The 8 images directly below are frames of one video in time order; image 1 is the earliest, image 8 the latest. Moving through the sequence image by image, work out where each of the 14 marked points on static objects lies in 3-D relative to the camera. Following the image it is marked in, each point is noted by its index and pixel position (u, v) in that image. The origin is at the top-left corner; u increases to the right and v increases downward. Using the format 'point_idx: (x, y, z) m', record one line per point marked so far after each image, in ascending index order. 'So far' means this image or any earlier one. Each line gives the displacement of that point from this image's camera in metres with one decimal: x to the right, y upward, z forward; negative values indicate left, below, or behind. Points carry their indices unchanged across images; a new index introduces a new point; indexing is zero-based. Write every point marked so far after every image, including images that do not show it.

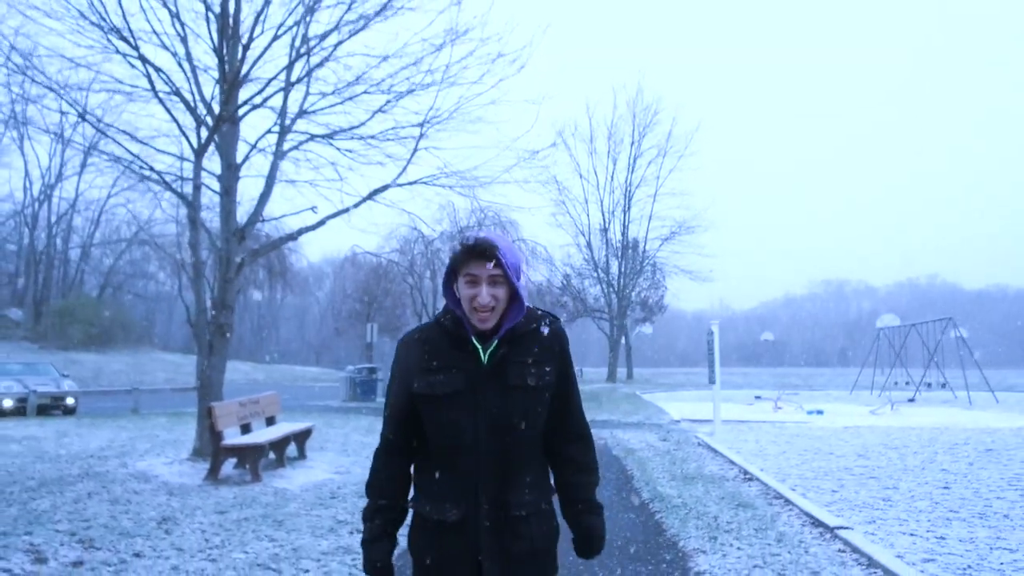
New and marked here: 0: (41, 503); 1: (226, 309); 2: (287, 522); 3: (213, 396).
0: (-4.3, -2.0, +8.5) m
1: (-3.7, -0.3, +12.1) m
2: (-1.9, -2.0, +7.8) m
3: (-3.8, -1.4, +12.0) m
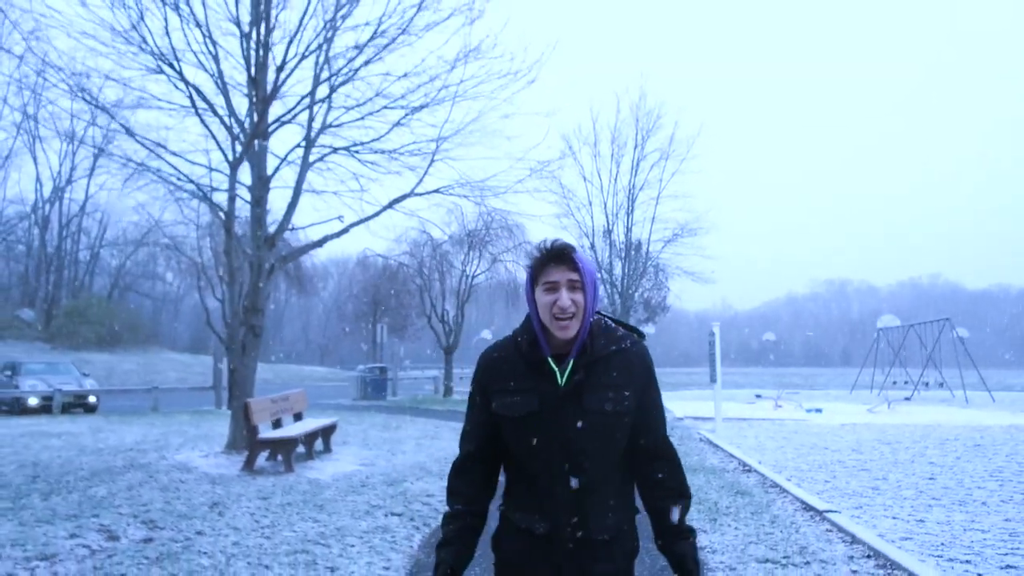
0: (-4.2, -2.0, +9.3) m
1: (-3.5, -0.3, +12.9) m
2: (-1.7, -2.0, +8.6) m
3: (-3.7, -1.4, +12.8) m
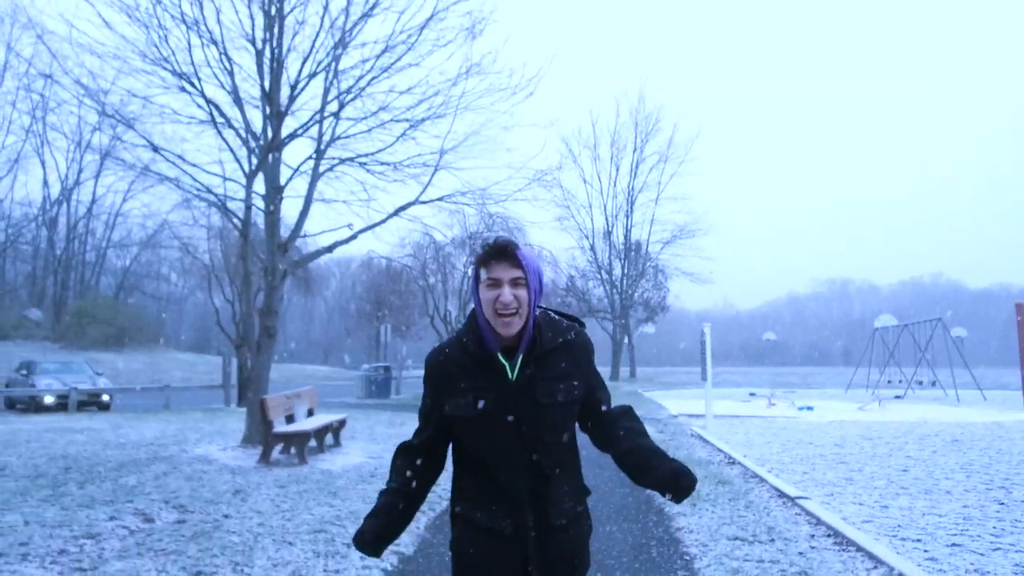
0: (-4.2, -2.1, +10.1) m
1: (-3.5, -0.4, +13.7) m
2: (-1.7, -2.1, +9.4) m
3: (-3.7, -1.5, +13.6) m
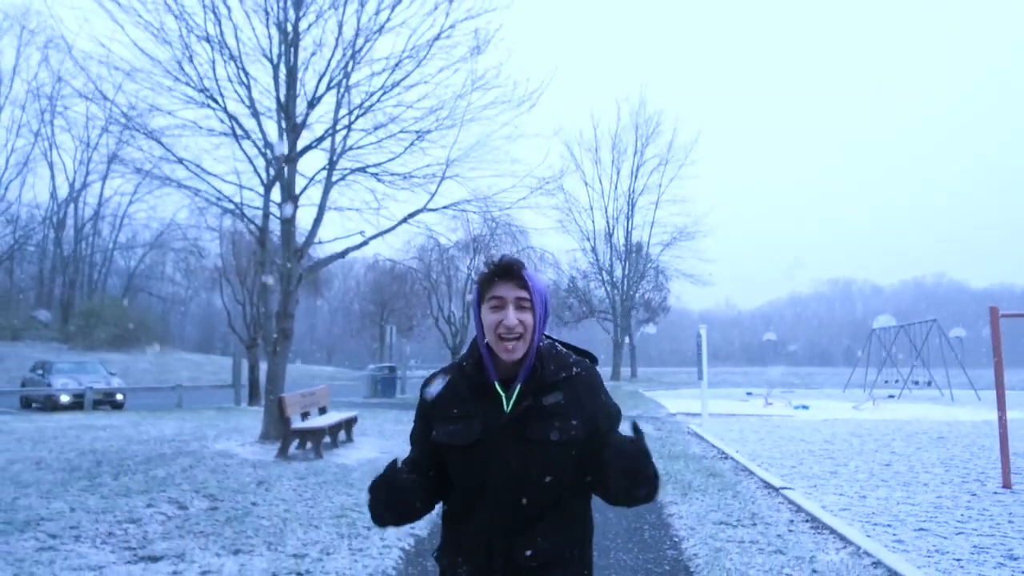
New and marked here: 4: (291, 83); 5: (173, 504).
0: (-4.1, -2.1, +10.8) m
1: (-3.5, -0.4, +14.4) m
2: (-1.7, -2.1, +10.1) m
3: (-3.6, -1.6, +14.3) m
4: (-3.3, +3.1, +14.1) m
5: (-3.2, -2.0, +8.8) m
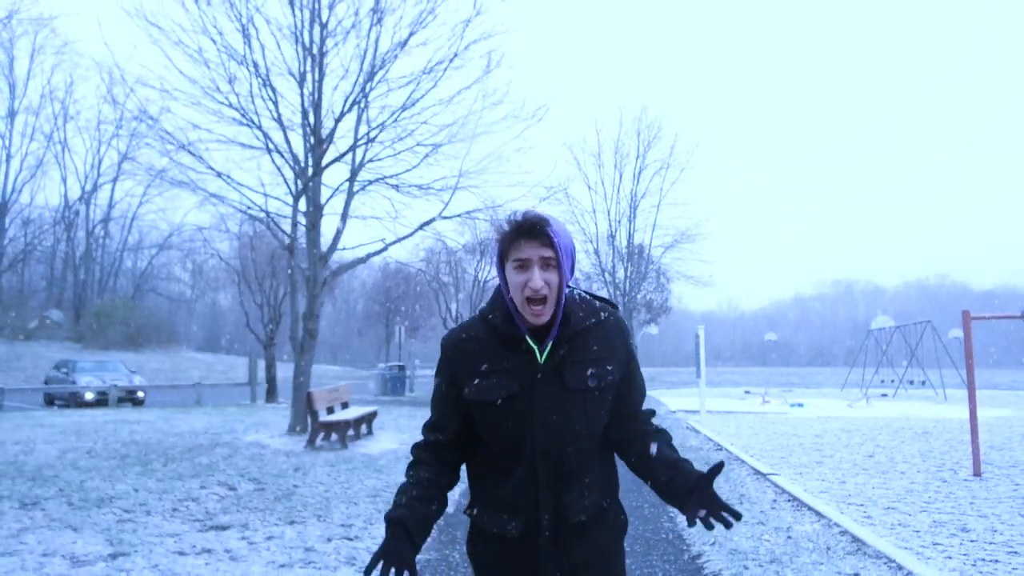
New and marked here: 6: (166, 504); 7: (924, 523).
0: (-4.0, -2.2, +11.9) m
1: (-3.3, -0.5, +15.4) m
2: (-1.5, -2.2, +11.1) m
3: (-3.5, -1.6, +15.3) m
4: (-3.2, +3.0, +15.1) m
5: (-3.1, -2.1, +9.9) m
6: (-3.3, -2.0, +8.7) m
7: (+3.7, -2.1, +8.4) m
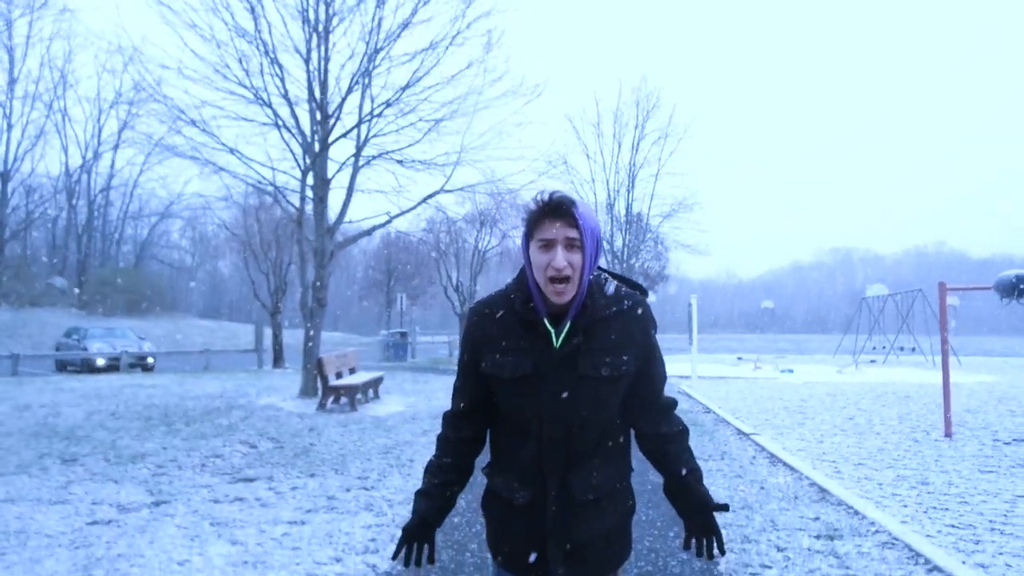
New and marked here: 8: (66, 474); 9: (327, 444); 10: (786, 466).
0: (-4.0, -1.8, +12.7) m
1: (-3.3, 0.0, +16.1) m
2: (-1.5, -1.8, +11.9) m
3: (-3.5, -1.1, +16.1) m
4: (-3.2, +3.5, +15.7) m
5: (-3.1, -1.8, +10.6) m
6: (-3.3, -1.8, +9.5) m
7: (+3.7, -1.9, +9.2) m
8: (-4.2, -1.7, +8.7) m
9: (-2.1, -1.8, +10.6) m
10: (+2.7, -1.8, +9.3) m
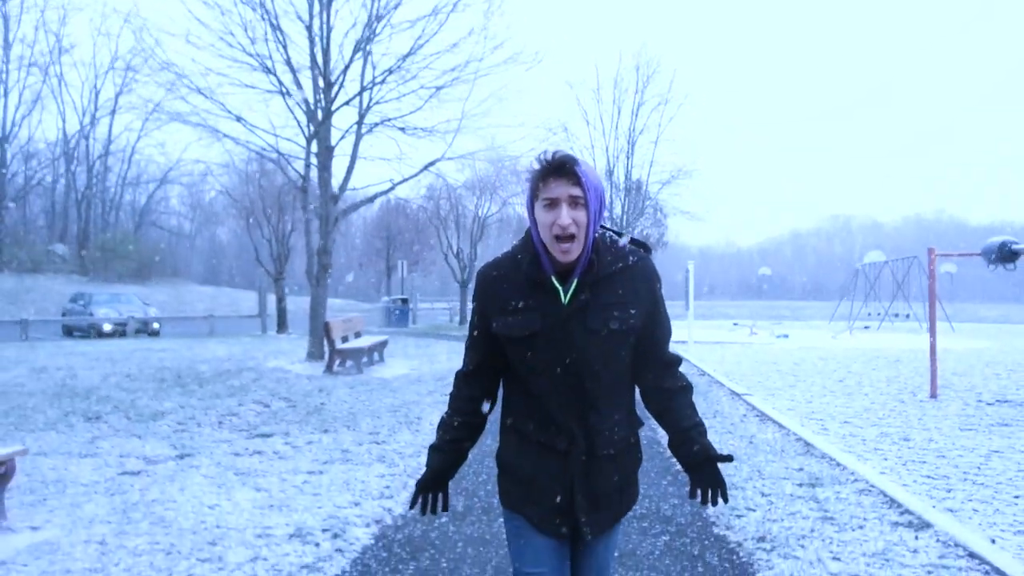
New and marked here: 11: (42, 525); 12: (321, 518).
0: (-4.0, -1.3, +13.1) m
1: (-3.3, +0.6, +16.5) m
2: (-1.5, -1.4, +12.4) m
3: (-3.4, -0.5, +16.5) m
4: (-3.2, +4.1, +16.0) m
5: (-3.0, -1.4, +11.1) m
6: (-3.2, -1.4, +10.0) m
7: (+3.7, -1.5, +9.7) m
8: (-4.1, -1.4, +9.1) m
9: (-2.1, -1.4, +11.1) m
10: (+2.8, -1.4, +9.7) m
11: (-2.9, -1.5, +5.7) m
12: (-1.2, -1.4, +5.7) m
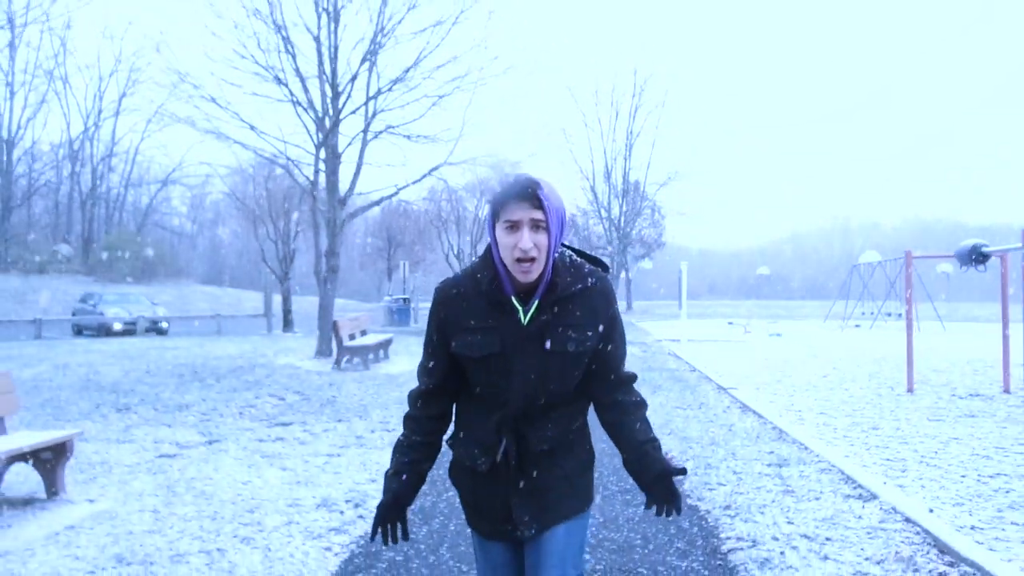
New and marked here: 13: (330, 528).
0: (-4.0, -1.3, +13.9) m
1: (-3.3, +0.6, +17.3) m
2: (-1.5, -1.4, +13.2) m
3: (-3.5, -0.5, +17.3) m
4: (-3.2, +4.1, +16.8) m
5: (-3.0, -1.4, +11.9) m
6: (-3.2, -1.4, +10.8) m
7: (+3.7, -1.5, +10.4) m
8: (-4.1, -1.4, +9.9) m
9: (-2.1, -1.4, +11.8) m
10: (+2.7, -1.4, +10.5) m
11: (-2.9, -1.5, +6.5) m
12: (-1.2, -1.4, +6.5) m
13: (-1.1, -1.4, +5.6) m
